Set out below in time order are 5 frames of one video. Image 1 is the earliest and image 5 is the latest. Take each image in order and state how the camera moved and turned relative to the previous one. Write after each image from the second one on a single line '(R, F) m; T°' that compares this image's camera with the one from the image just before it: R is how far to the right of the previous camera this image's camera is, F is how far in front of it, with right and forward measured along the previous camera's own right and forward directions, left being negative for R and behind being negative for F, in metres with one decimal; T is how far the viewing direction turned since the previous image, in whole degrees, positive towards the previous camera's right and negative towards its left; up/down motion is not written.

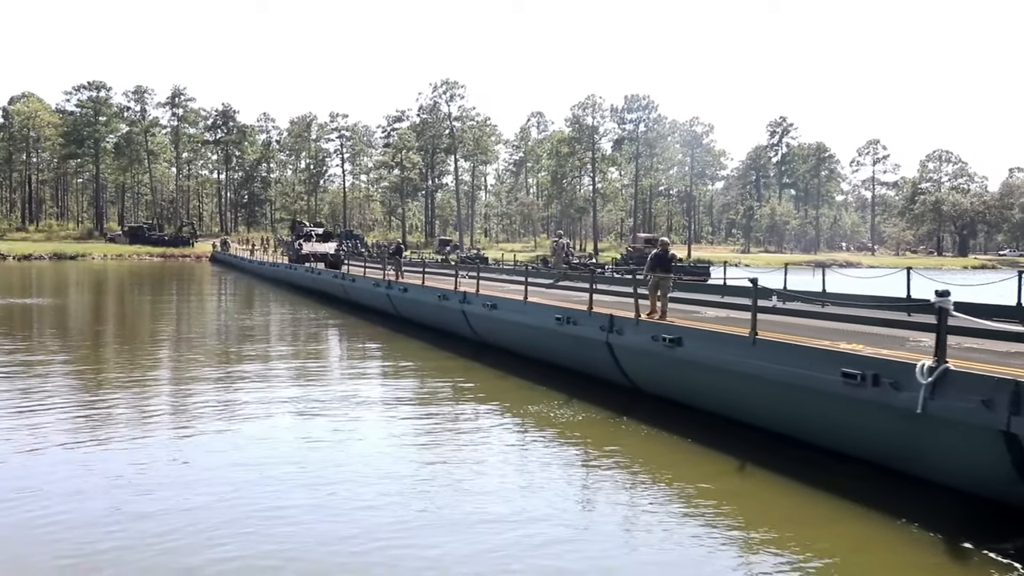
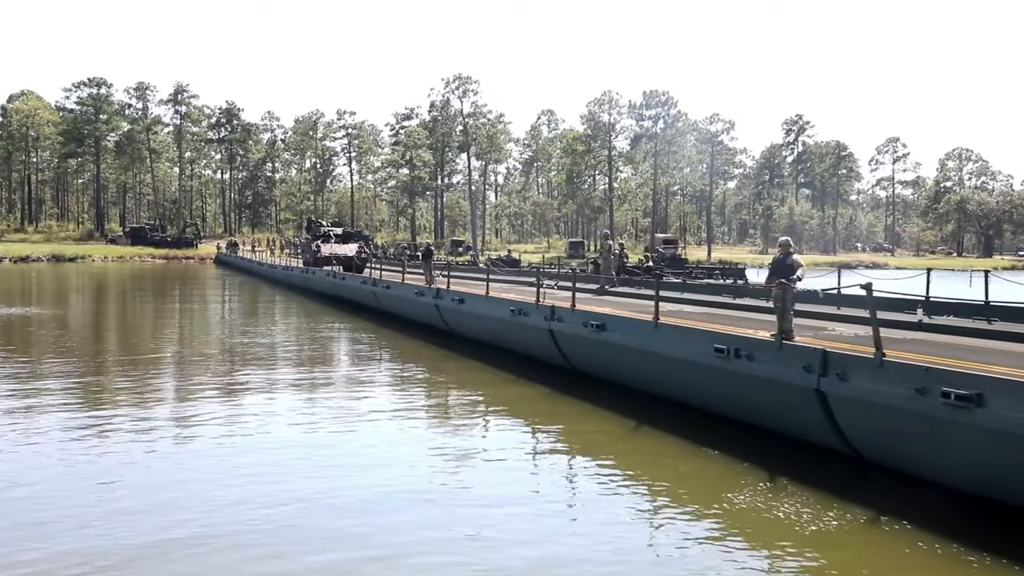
(-0.9, +2.0) m; 0°
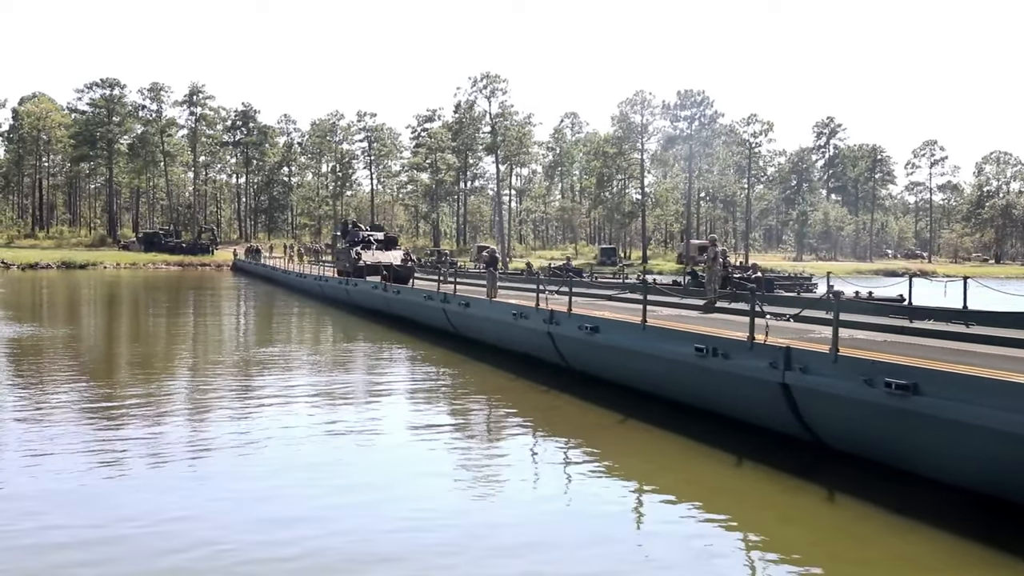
(-1.1, +2.5) m; -1°
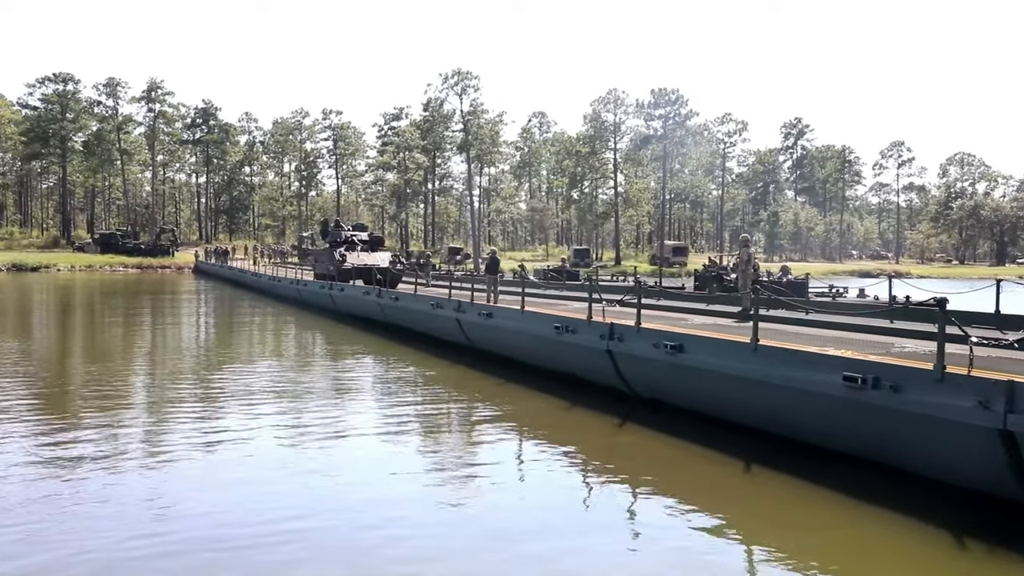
(-0.7, +1.3) m; +3°
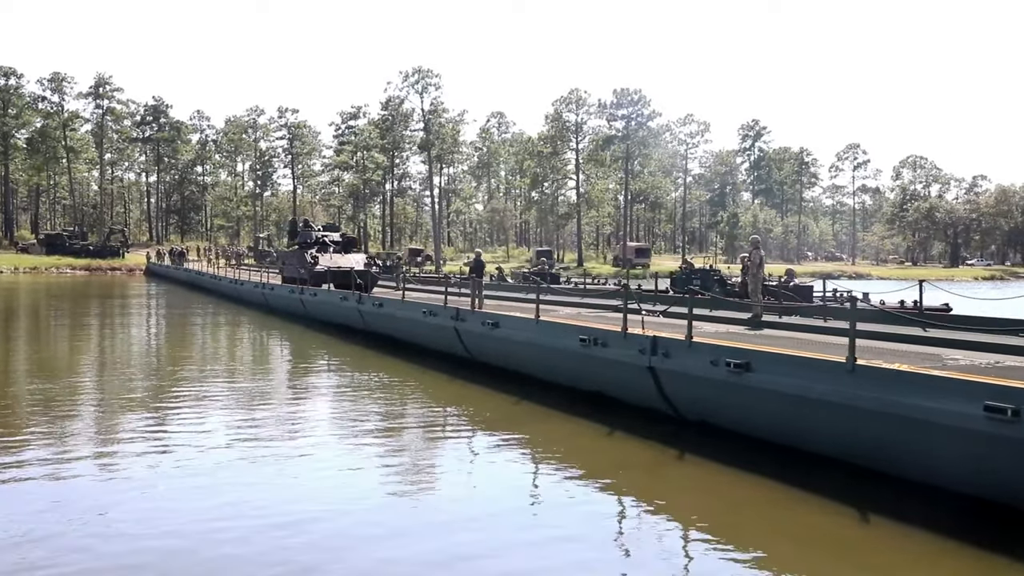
(-0.5, +0.7) m; +3°
